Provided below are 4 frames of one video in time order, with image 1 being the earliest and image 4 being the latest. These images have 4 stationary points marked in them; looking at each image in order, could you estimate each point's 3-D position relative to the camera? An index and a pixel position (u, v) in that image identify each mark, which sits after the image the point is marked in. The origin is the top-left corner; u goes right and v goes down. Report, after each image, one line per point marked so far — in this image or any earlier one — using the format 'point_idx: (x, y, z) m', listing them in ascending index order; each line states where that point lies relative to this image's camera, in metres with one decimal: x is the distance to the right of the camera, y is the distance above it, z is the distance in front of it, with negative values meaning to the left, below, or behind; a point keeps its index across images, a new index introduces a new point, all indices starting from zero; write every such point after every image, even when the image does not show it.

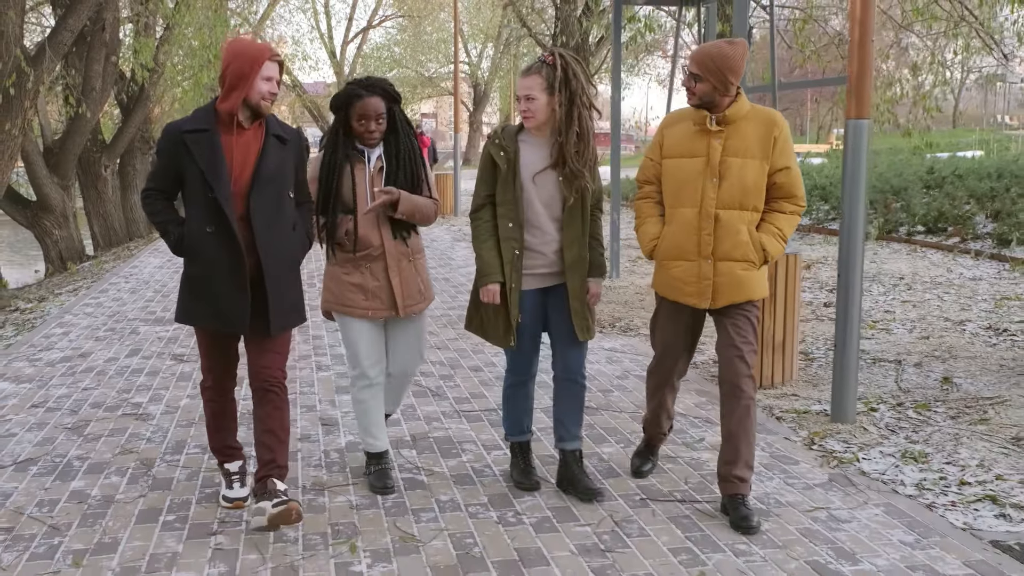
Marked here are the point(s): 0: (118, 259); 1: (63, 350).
0: (-5.9, +0.4, +14.3) m
1: (-3.2, -0.4, +6.7) m
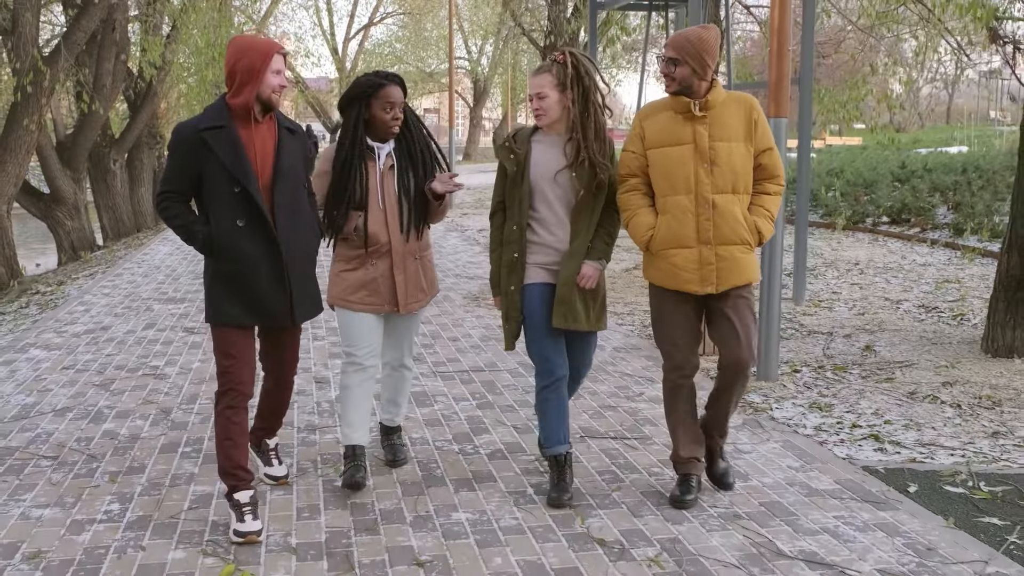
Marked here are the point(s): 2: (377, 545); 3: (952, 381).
0: (-6.0, +0.6, +15.0) m
1: (-3.3, -0.3, +7.5) m
2: (-0.5, -0.9, +3.4) m
3: (+2.5, -0.5, +5.5) m
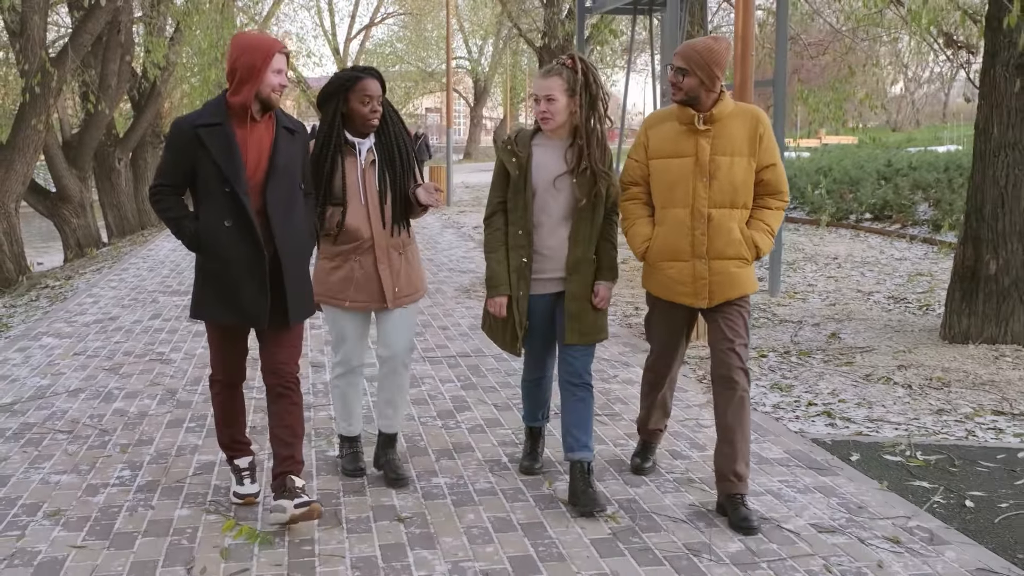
0: (-6.1, +0.7, +15.4) m
1: (-3.4, -0.2, +7.9) m
2: (-0.6, -0.8, +3.8) m
3: (+2.4, -0.5, +5.8) m
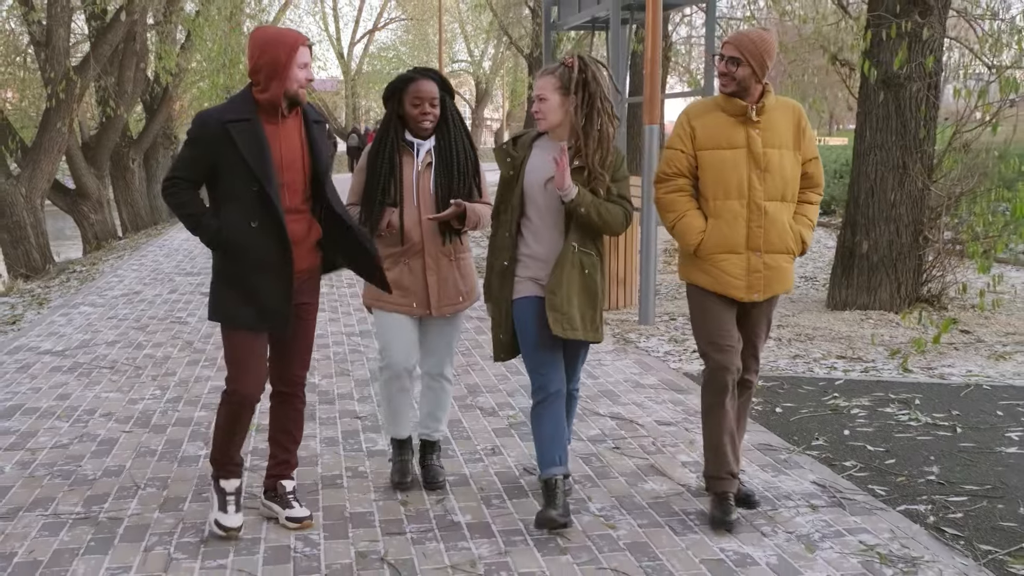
0: (-6.4, +0.9, +16.8) m
1: (-3.8, 0.0, +9.2) m
2: (-1.0, -0.7, +5.1) m
3: (+2.1, -0.3, +7.2) m
